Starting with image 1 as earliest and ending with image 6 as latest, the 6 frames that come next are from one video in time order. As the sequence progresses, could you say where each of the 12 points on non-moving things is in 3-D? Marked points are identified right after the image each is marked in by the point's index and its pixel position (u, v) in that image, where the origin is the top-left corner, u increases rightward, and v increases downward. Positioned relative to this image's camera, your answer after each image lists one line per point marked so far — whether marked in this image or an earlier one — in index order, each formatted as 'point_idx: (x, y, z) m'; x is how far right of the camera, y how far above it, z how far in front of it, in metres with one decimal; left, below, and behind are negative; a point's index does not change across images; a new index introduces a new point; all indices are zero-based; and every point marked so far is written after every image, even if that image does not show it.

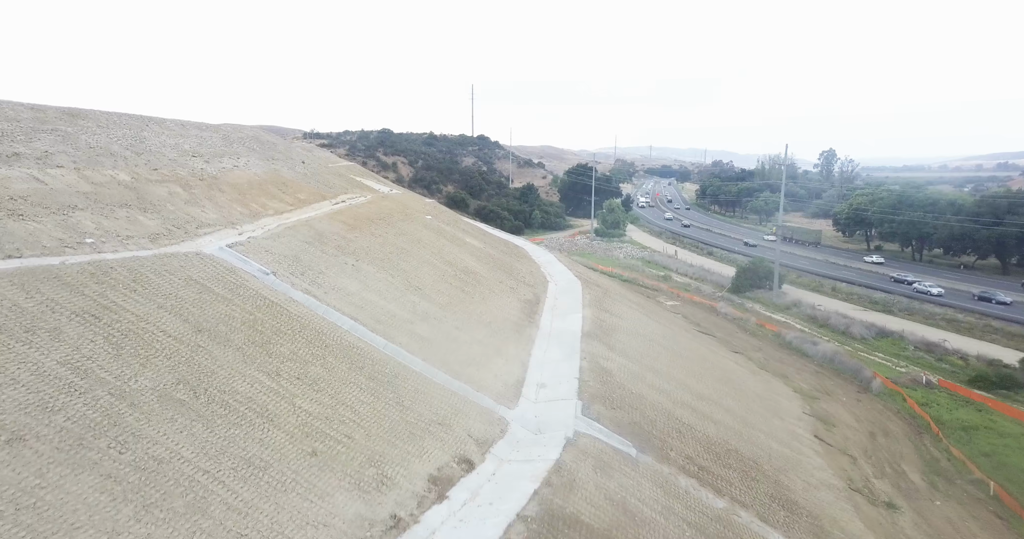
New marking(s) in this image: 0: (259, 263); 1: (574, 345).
0: (-6.7, +0.2, +13.2) m
1: (+2.2, -2.7, +17.3) m
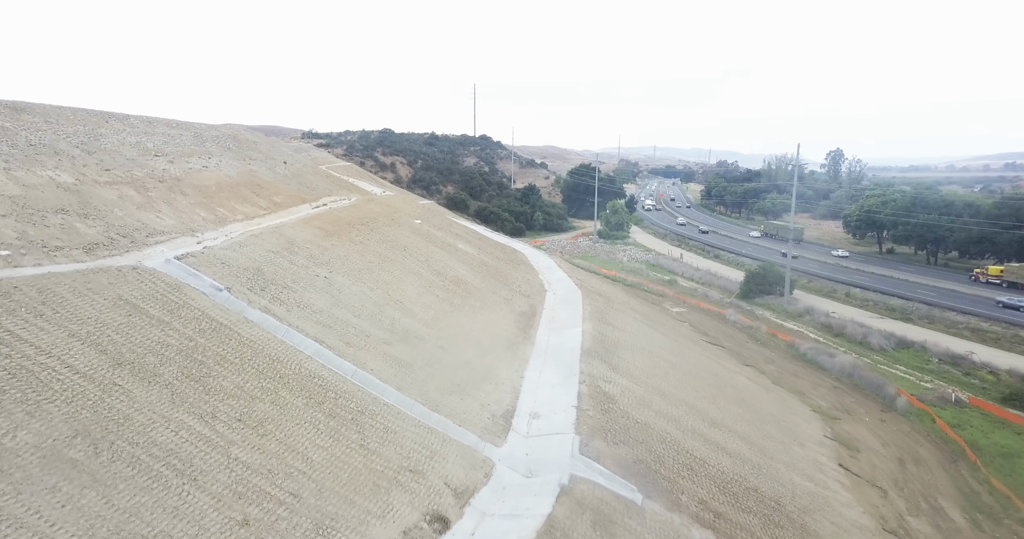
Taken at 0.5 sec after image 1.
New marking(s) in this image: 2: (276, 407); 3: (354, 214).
0: (-7.0, -0.2, +11.6) m
1: (+1.9, -3.0, +15.6) m
2: (-4.3, -2.5, +9.2) m
3: (-6.3, +2.2, +19.9) m
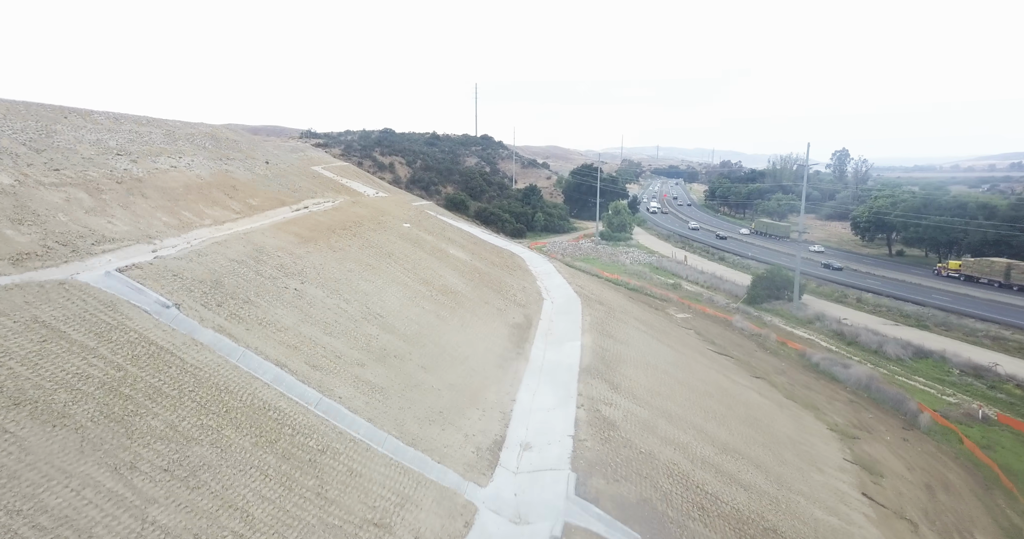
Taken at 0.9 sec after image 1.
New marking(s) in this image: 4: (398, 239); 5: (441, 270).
0: (-7.2, -0.5, +10.2) m
1: (+1.7, -3.3, +14.2) m
2: (-4.6, -2.8, +7.8) m
3: (-6.5, +1.9, +18.5) m
4: (-4.5, +1.2, +19.7) m
5: (-2.7, 0.0, +19.0) m
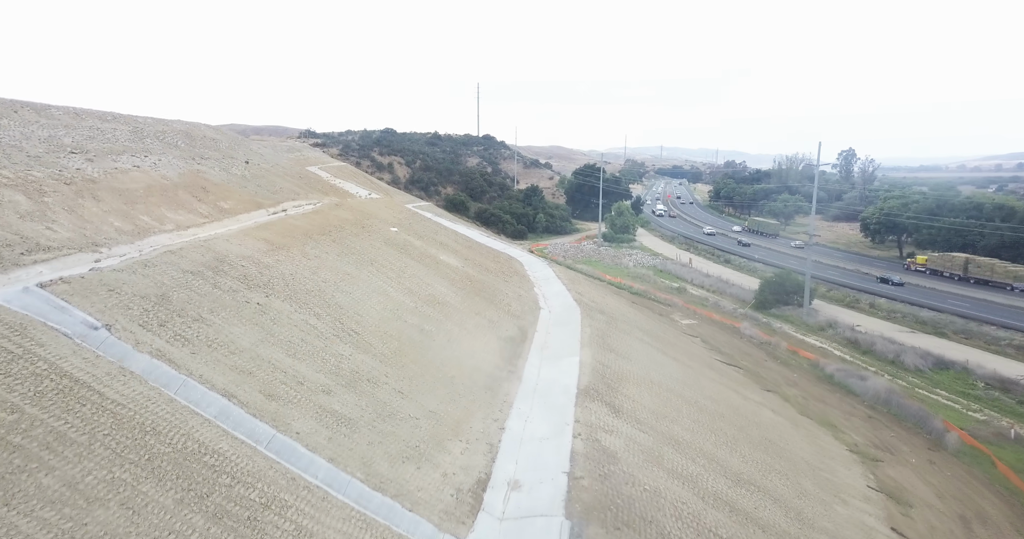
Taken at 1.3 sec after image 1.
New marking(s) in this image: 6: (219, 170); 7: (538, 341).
0: (-7.5, -0.8, +8.8) m
1: (+1.4, -3.6, +12.8) m
2: (-4.9, -3.0, +6.4) m
3: (-6.7, +1.6, +17.2) m
4: (-4.7, +0.9, +18.3) m
5: (-3.0, -0.3, +17.6) m
6: (-10.9, +3.7, +18.7) m
7: (+0.9, -2.4, +17.1) m
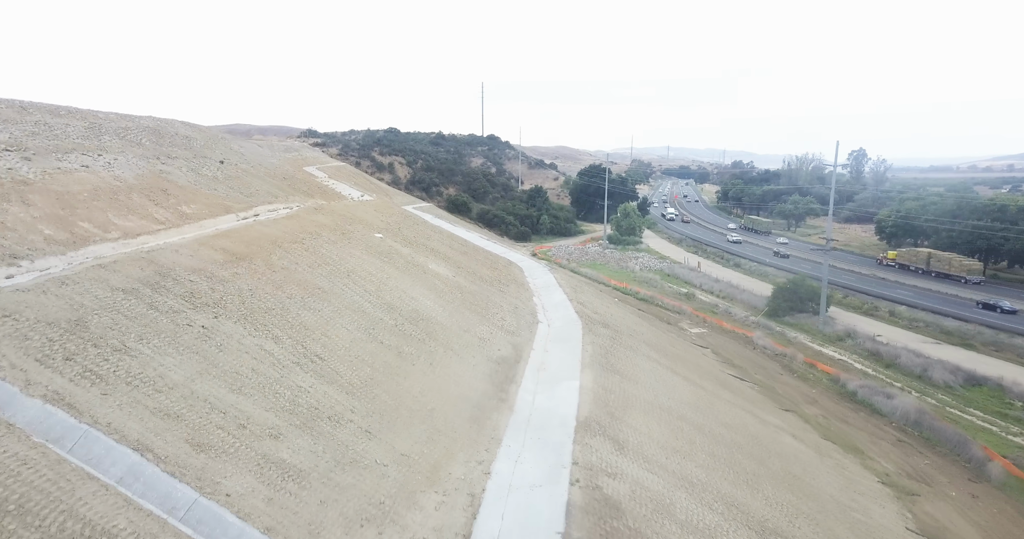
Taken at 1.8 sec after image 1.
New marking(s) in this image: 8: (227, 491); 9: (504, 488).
0: (-7.8, -1.1, +7.2) m
1: (+1.2, -4.0, +11.0) m
2: (-5.2, -3.4, +4.7) m
3: (-6.9, +1.3, +15.5) m
4: (-4.9, +0.6, +16.6) m
5: (-3.1, -0.6, +15.9) m
6: (-11.1, +3.4, +17.1) m
7: (+0.7, -2.8, +15.4) m
8: (-4.2, -3.2, +7.4) m
9: (-0.2, -4.3, +9.9) m
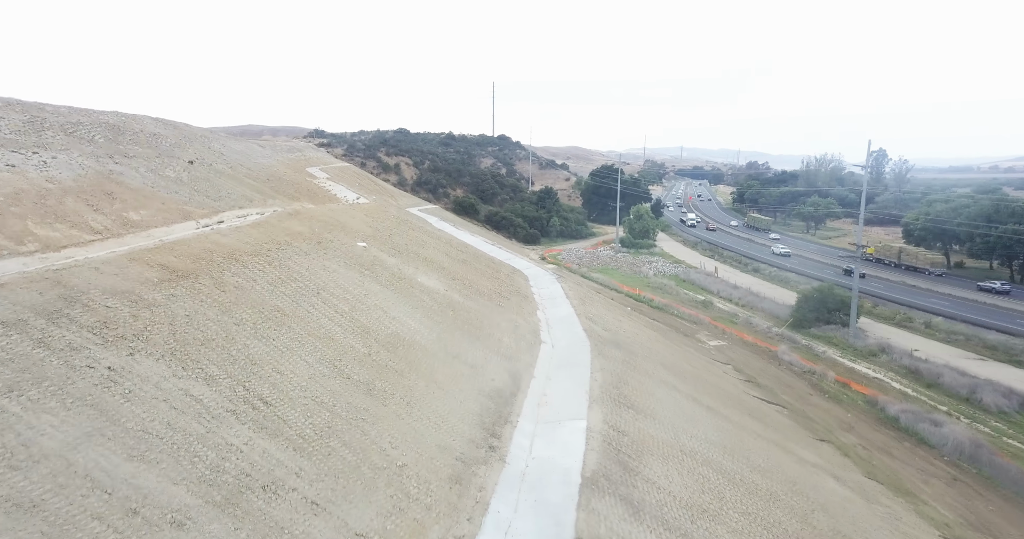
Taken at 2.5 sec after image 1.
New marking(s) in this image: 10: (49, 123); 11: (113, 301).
0: (-8.1, -1.5, +5.2) m
1: (+1.0, -4.4, +8.8) m
2: (-5.5, -3.8, +2.7) m
3: (-7.0, +0.9, +13.5) m
4: (-5.0, +0.1, +14.6) m
5: (-3.2, -1.1, +13.8) m
6: (-11.1, +3.0, +15.2) m
7: (+0.6, -3.3, +13.2) m
8: (-4.5, -3.6, +5.3) m
9: (-0.4, -4.7, +7.8) m
10: (-13.7, +4.4, +14.8) m
11: (-7.2, -0.6, +9.1) m
